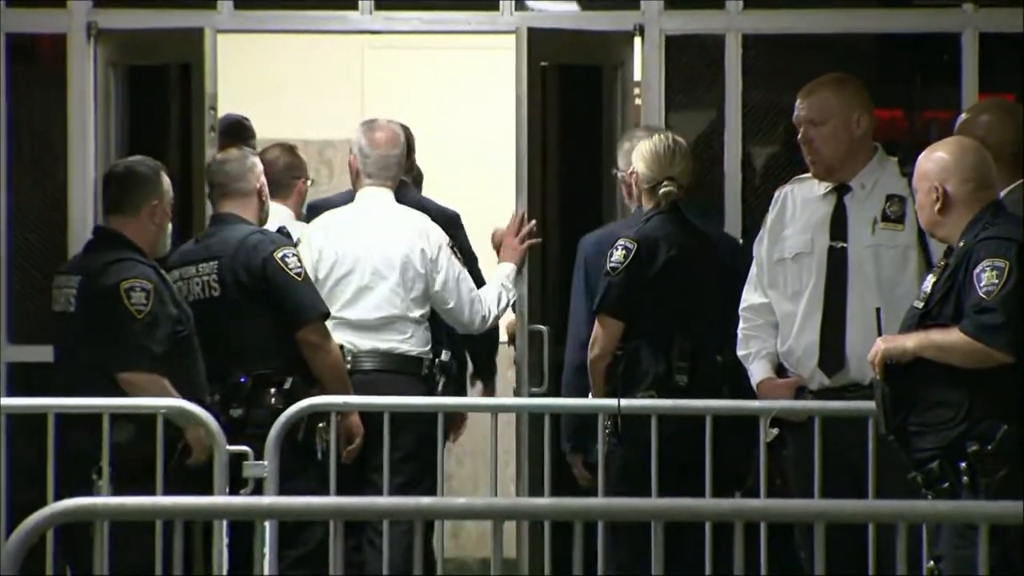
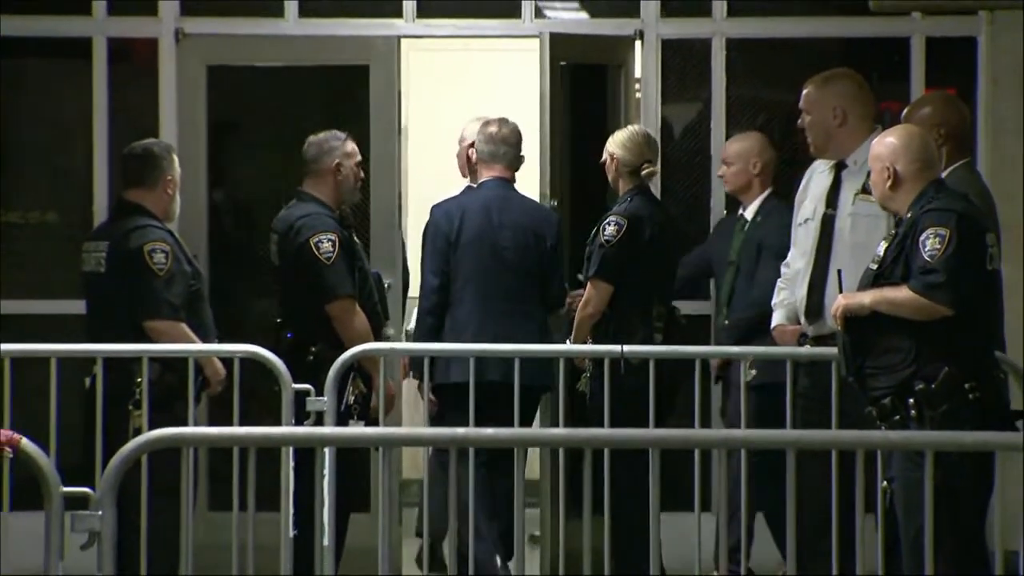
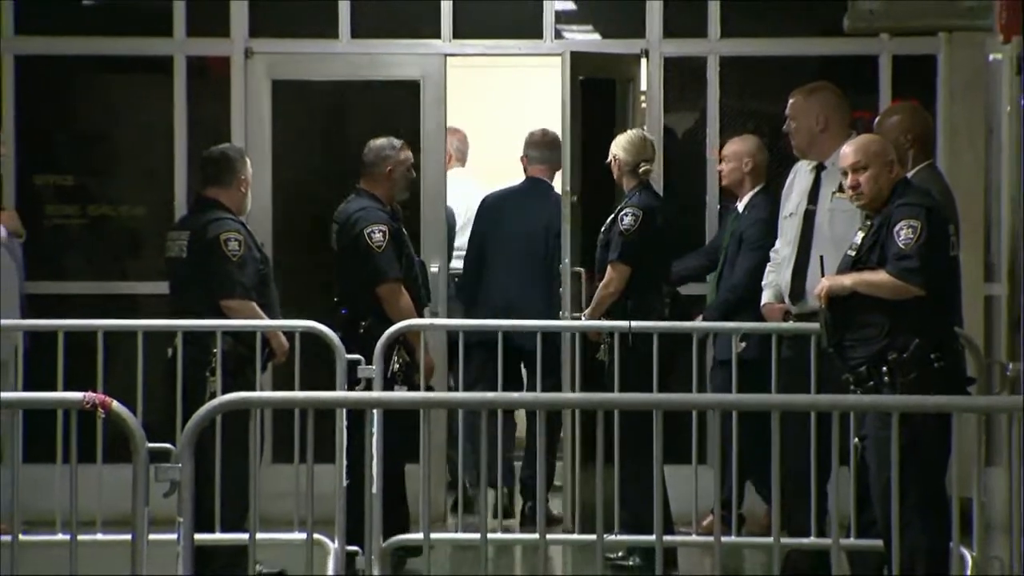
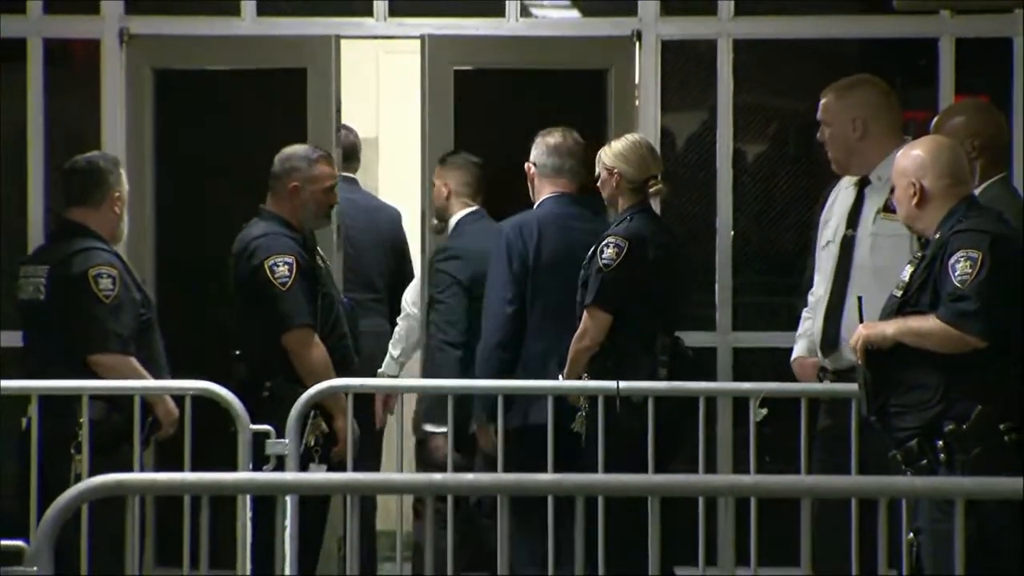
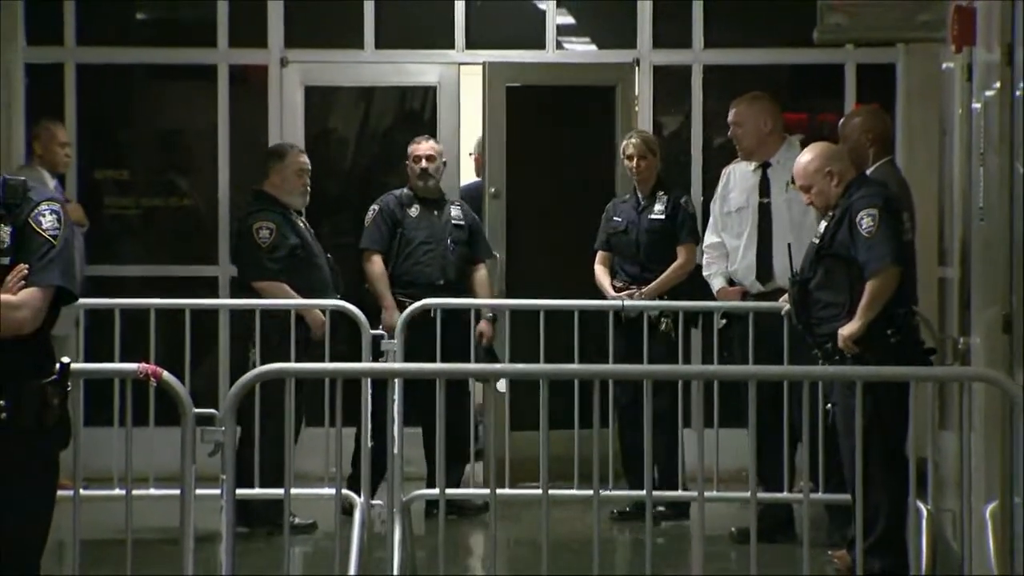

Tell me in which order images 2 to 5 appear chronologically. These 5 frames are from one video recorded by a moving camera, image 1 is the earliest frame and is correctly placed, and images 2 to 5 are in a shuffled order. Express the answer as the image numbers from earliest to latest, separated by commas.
4, 2, 3, 5
